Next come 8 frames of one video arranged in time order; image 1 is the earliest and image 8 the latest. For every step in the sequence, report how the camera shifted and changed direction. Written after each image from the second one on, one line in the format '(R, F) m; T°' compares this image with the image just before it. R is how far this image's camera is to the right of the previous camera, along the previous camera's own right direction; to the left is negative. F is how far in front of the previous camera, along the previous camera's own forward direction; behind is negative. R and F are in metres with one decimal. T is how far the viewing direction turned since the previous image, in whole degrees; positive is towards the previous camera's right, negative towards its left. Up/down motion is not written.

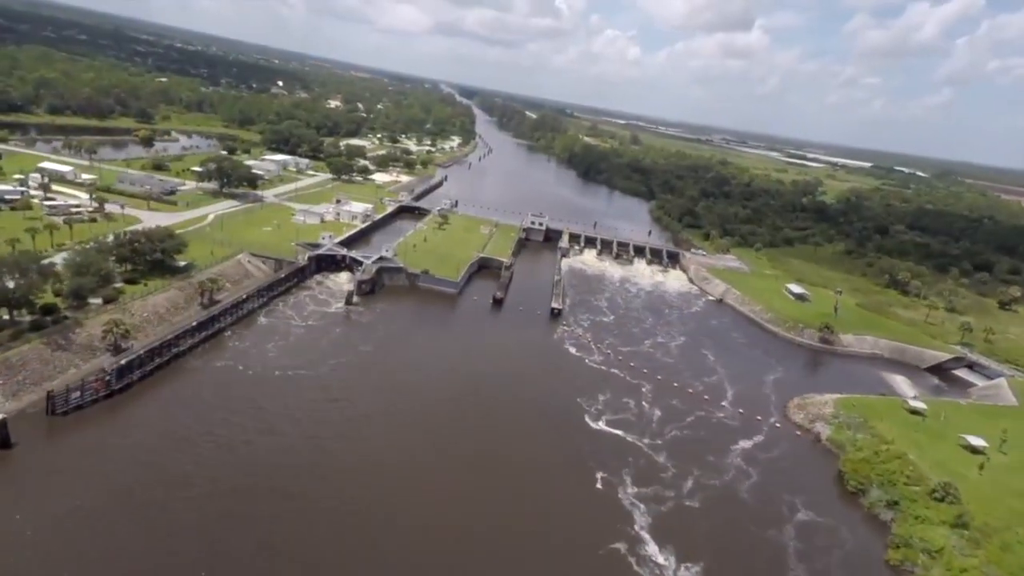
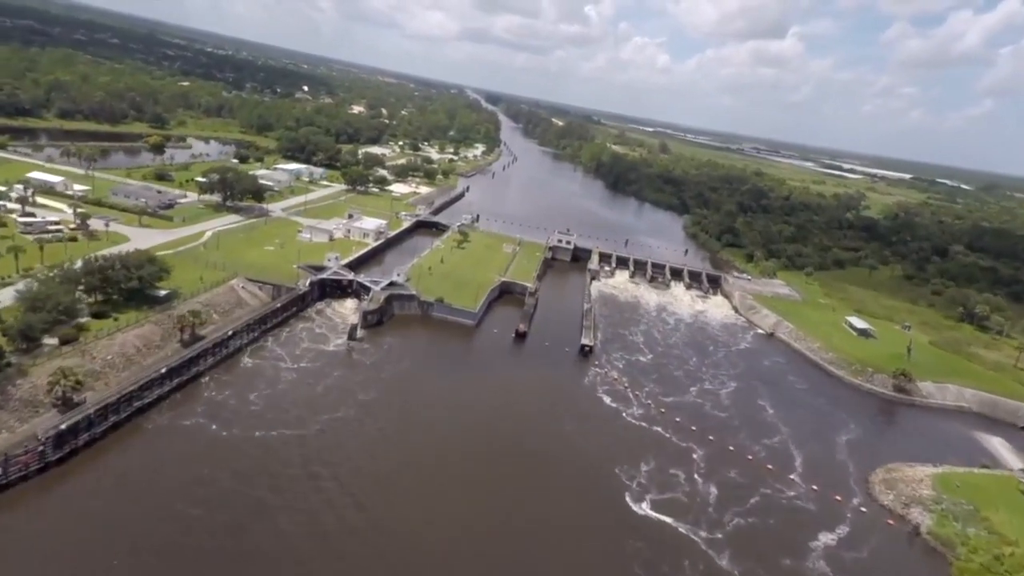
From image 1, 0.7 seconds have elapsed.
(-0.4, +5.0) m; -2°
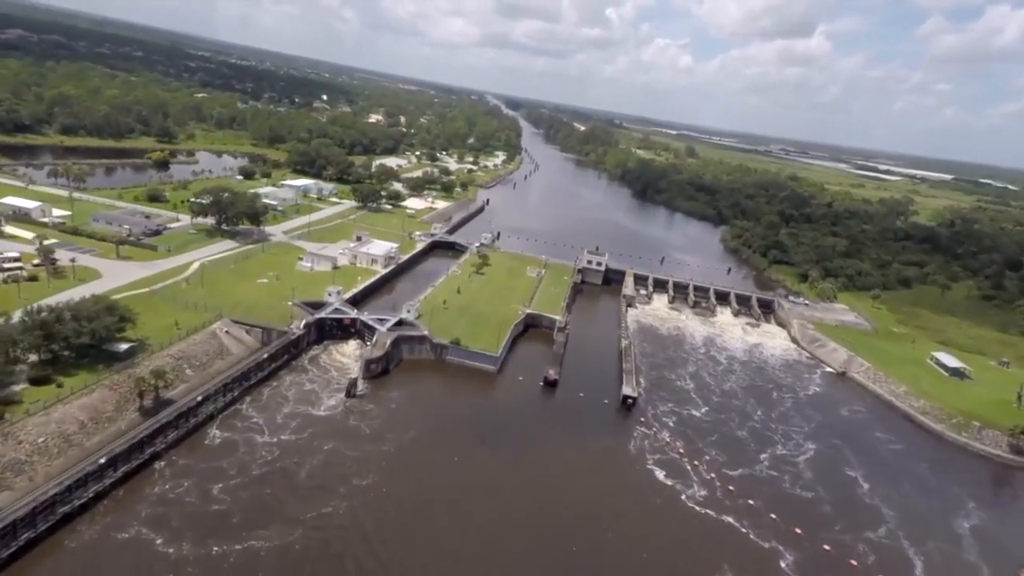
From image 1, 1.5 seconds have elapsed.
(-0.4, +5.6) m; -2°
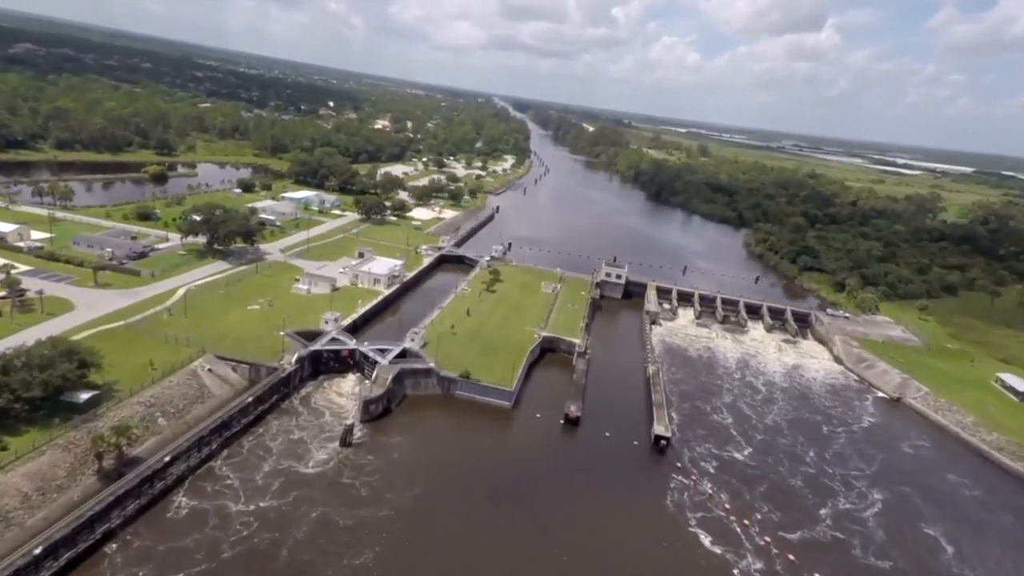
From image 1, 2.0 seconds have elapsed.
(-0.2, +3.5) m; -1°
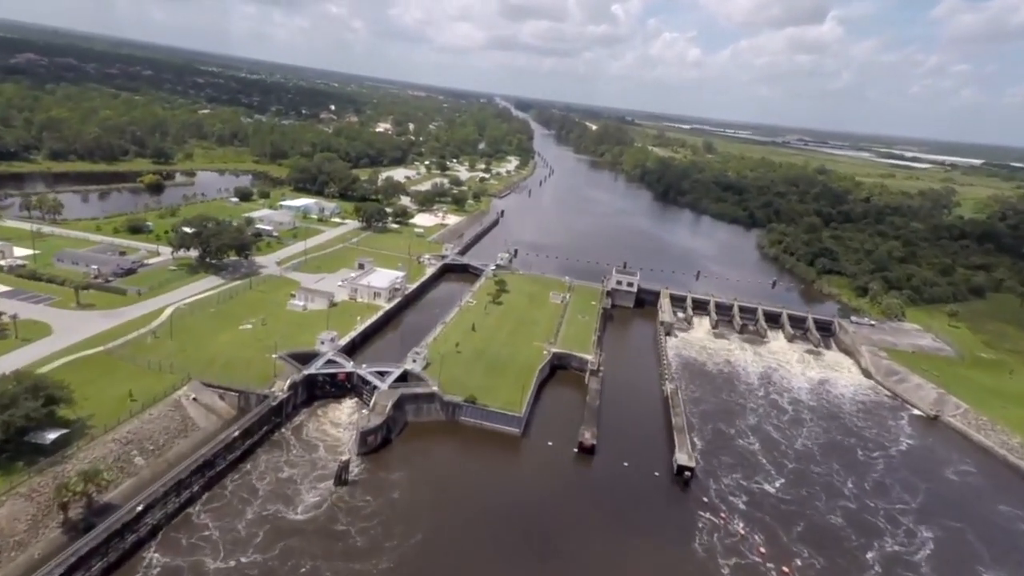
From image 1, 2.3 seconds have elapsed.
(-0.2, +2.1) m; -1°
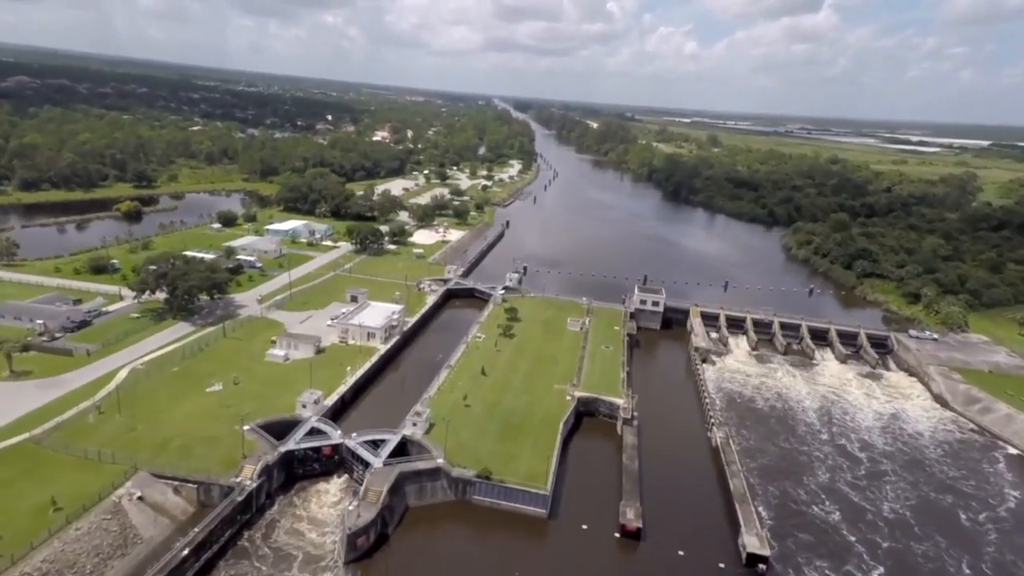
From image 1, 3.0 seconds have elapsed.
(-0.5, +5.0) m; -1°
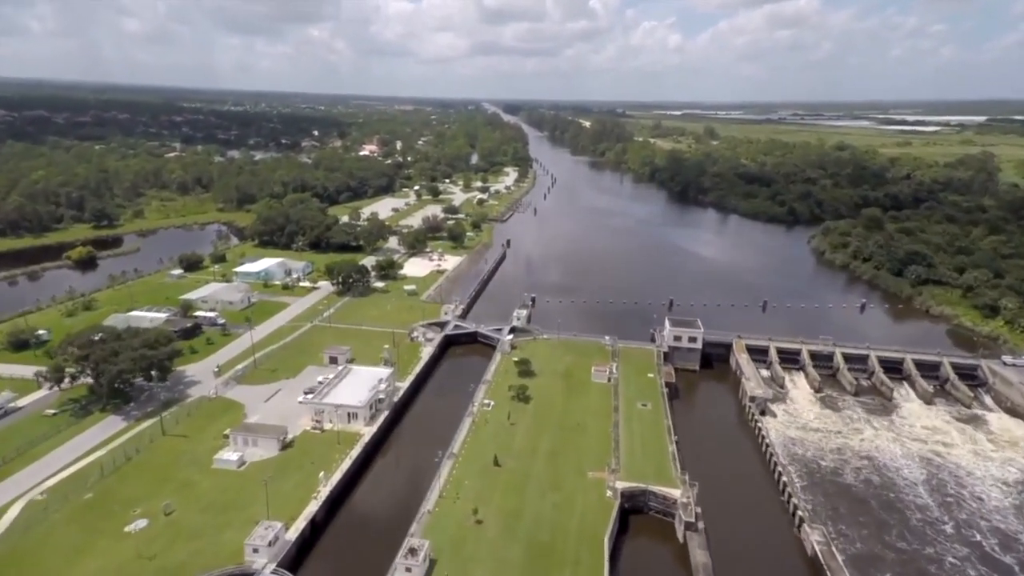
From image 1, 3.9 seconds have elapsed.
(-0.5, +6.6) m; 0°
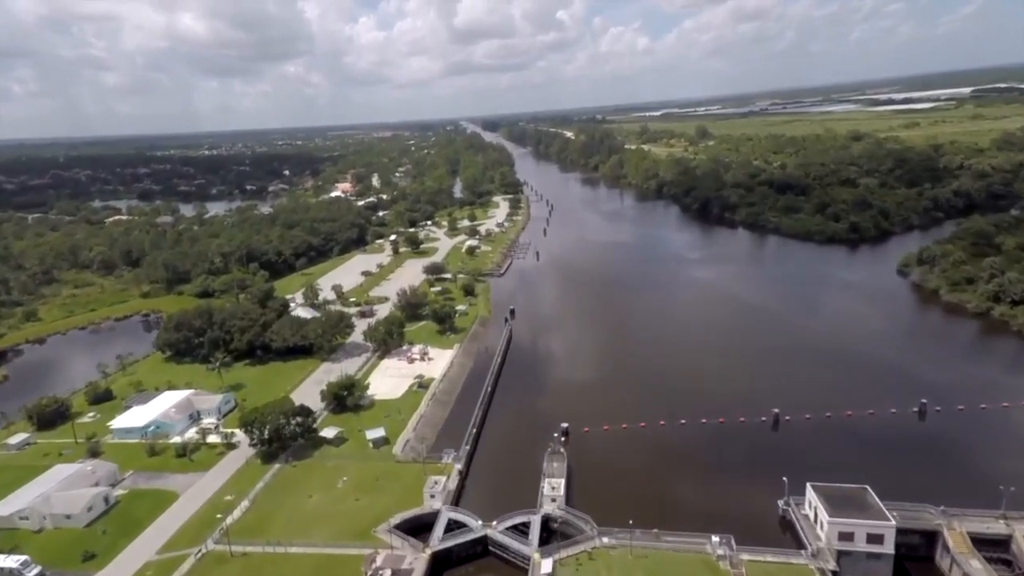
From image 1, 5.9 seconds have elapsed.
(-0.7, +15.6) m; 0°
